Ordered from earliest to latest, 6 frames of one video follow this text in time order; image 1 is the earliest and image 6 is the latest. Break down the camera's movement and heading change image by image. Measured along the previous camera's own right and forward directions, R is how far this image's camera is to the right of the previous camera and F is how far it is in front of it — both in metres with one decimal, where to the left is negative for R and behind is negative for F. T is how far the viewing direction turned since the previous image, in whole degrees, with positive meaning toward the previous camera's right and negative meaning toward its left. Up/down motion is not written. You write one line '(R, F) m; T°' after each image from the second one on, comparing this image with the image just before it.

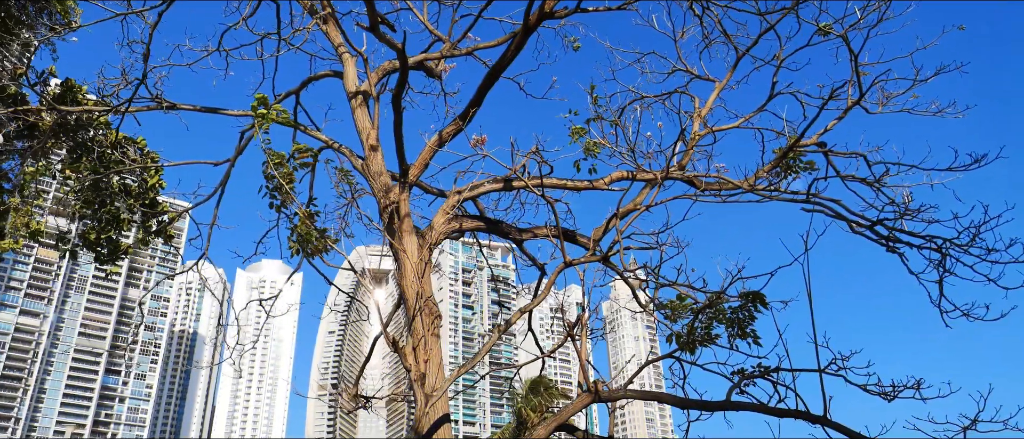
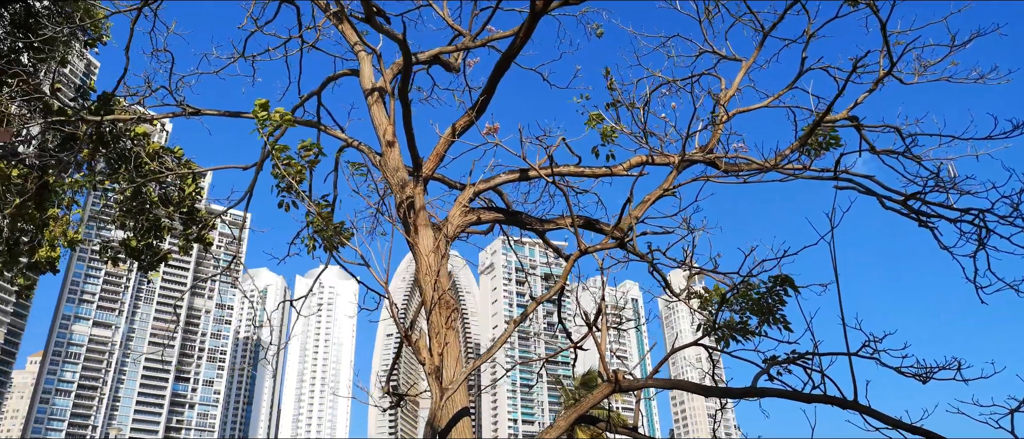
(+0.8, 0.0) m; -4°
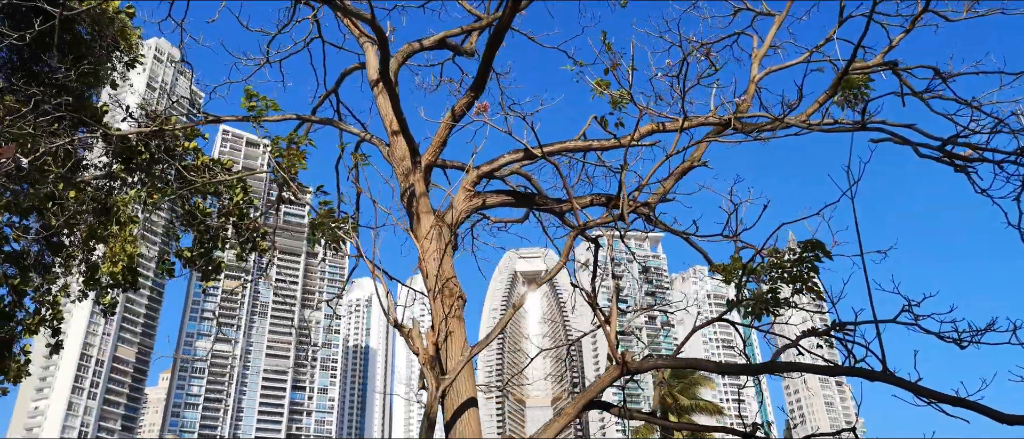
(-0.5, +0.6) m; -7°
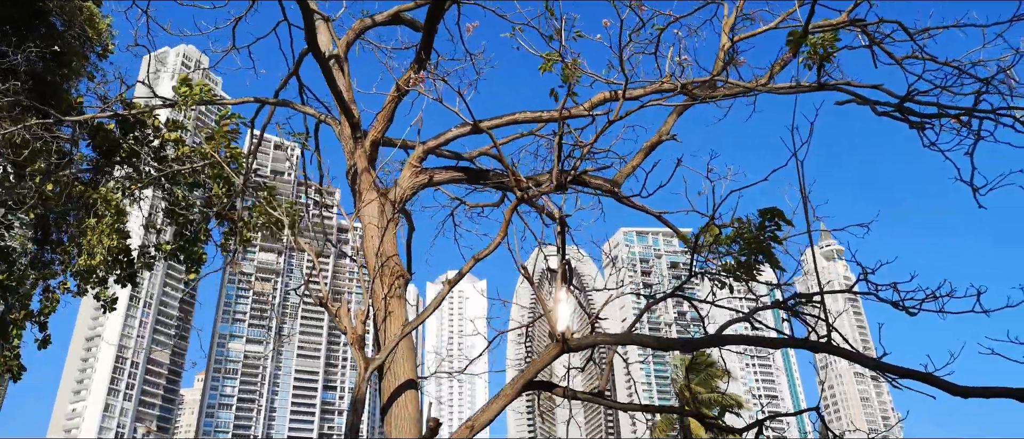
(0.0, +0.2) m; -2°
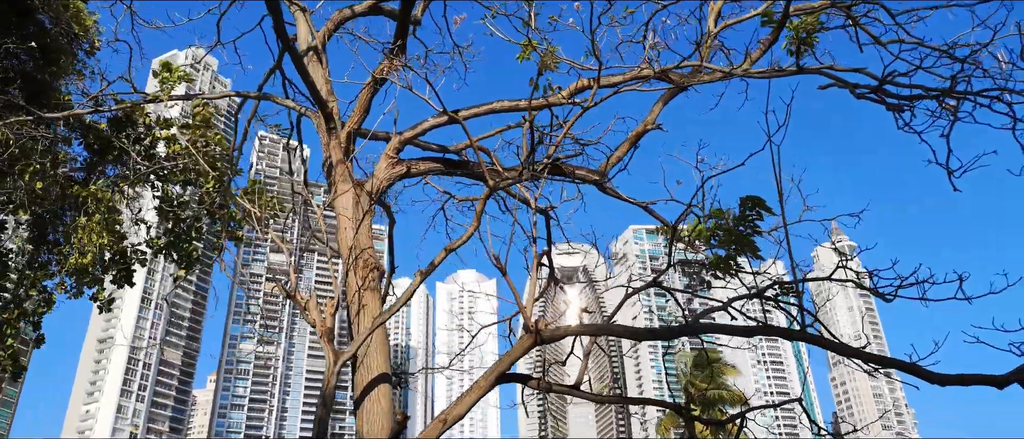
(-0.1, 0.0) m; -1°
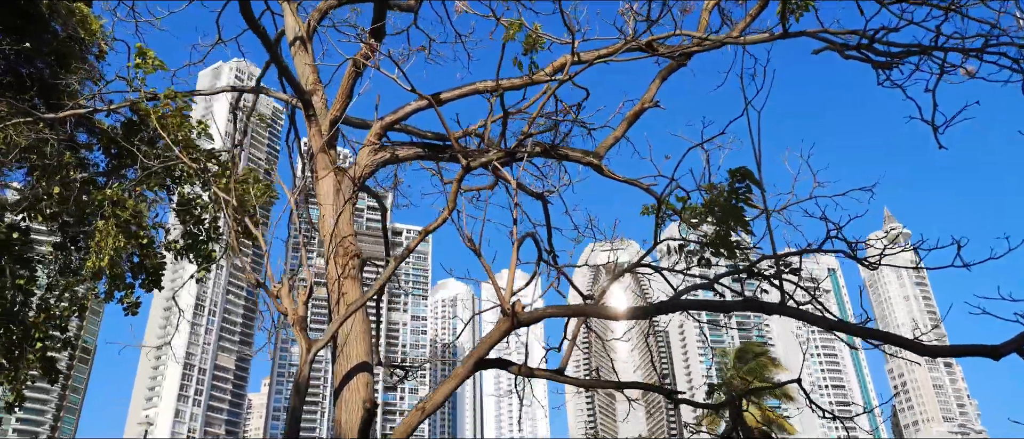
(+0.3, +0.1) m; -4°
